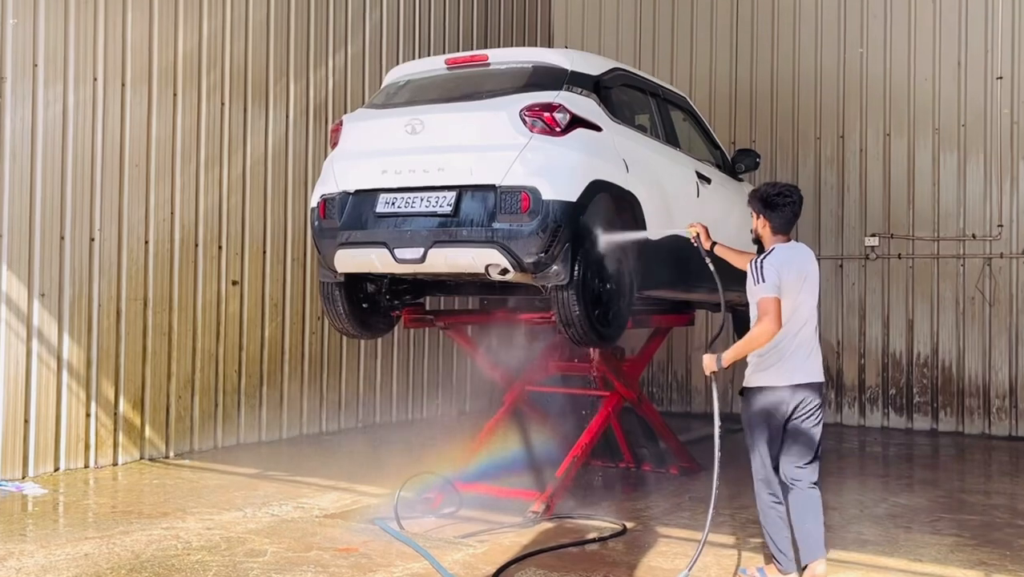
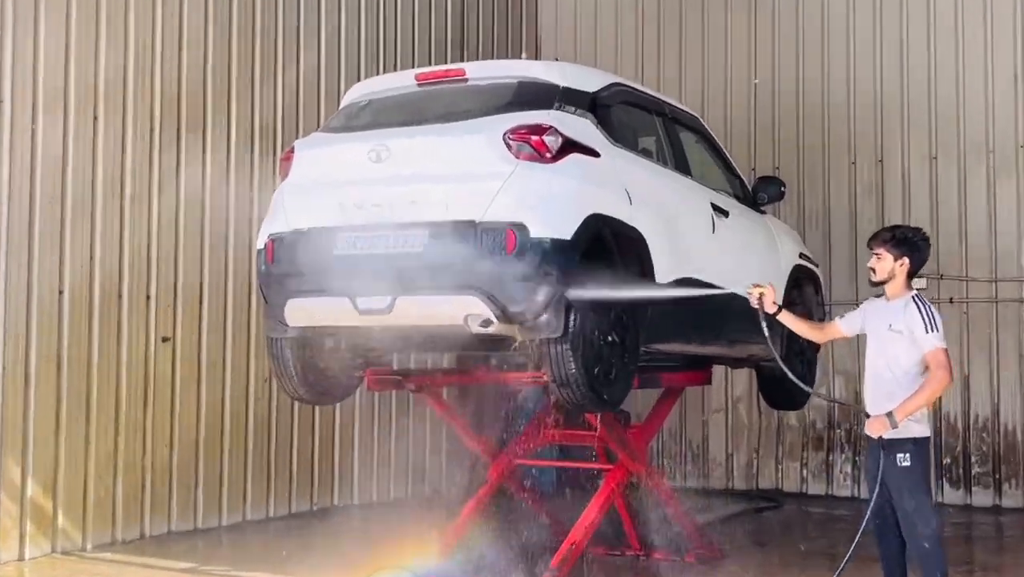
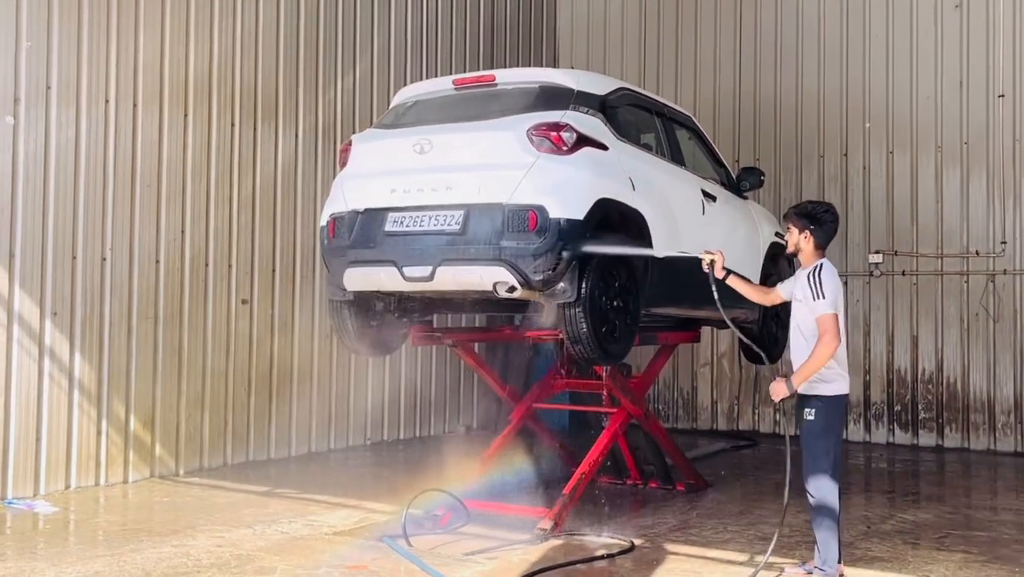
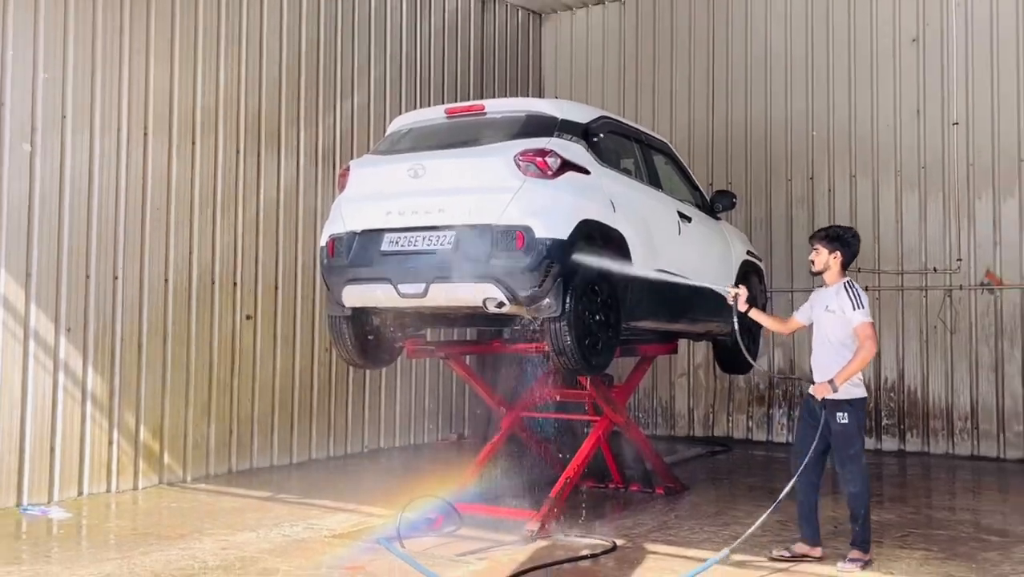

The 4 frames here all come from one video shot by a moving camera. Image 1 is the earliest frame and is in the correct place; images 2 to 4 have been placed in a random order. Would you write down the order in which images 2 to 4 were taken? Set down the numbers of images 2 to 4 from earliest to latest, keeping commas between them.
3, 4, 2
